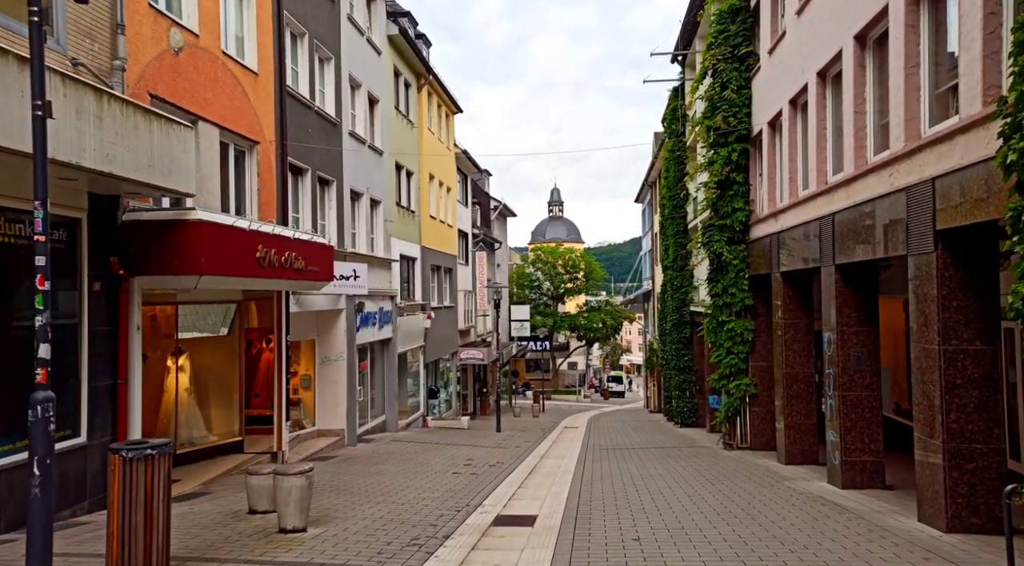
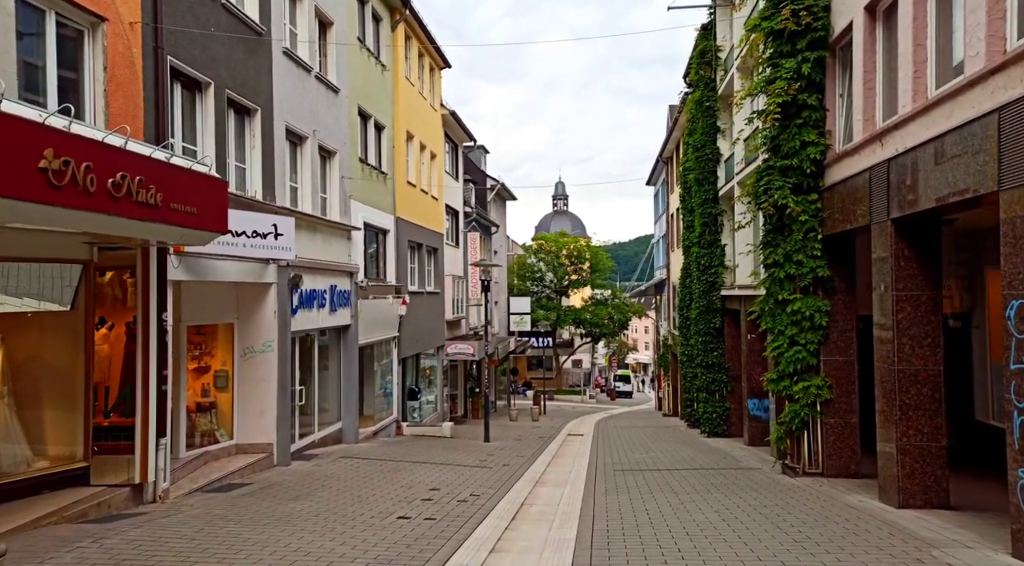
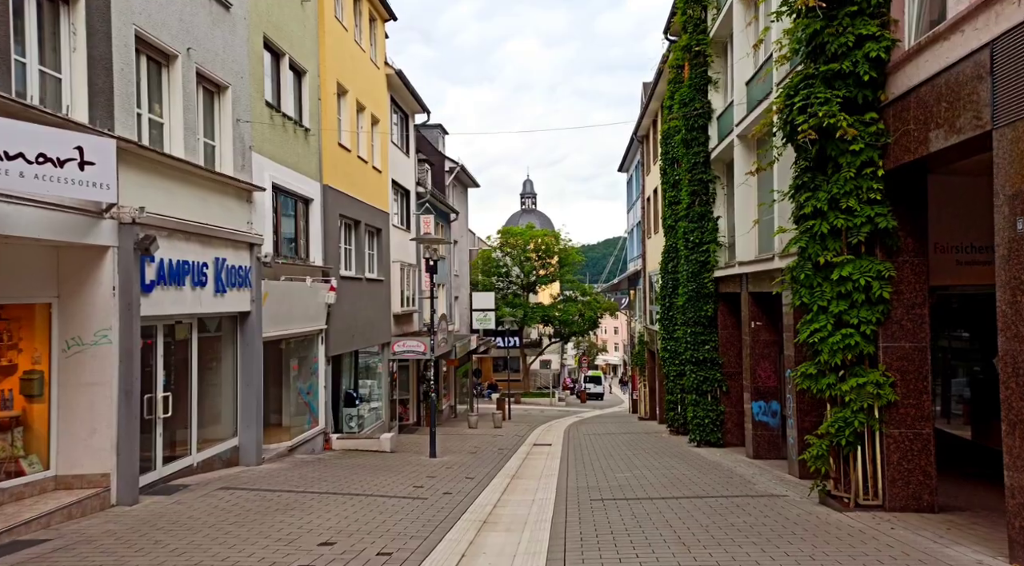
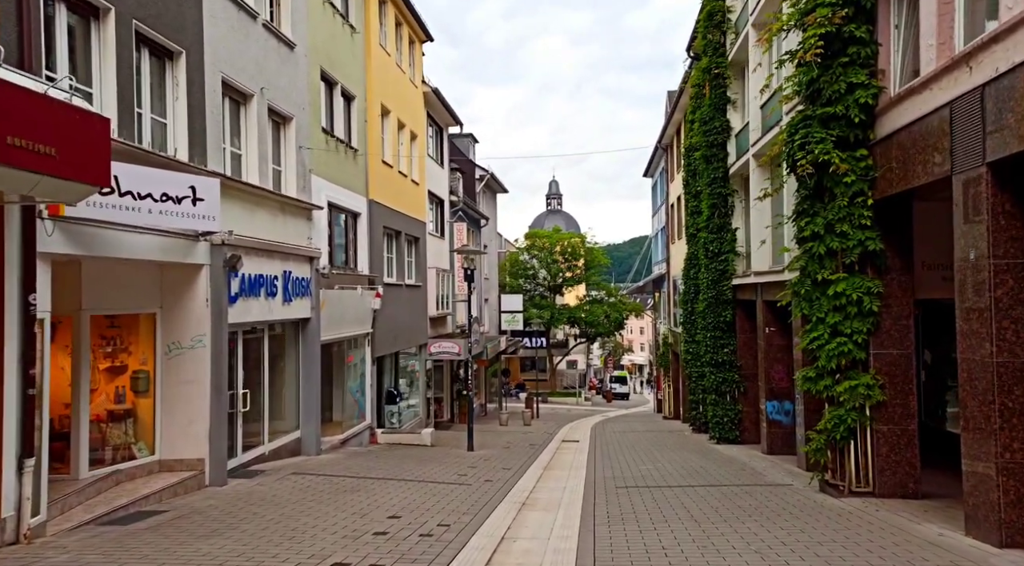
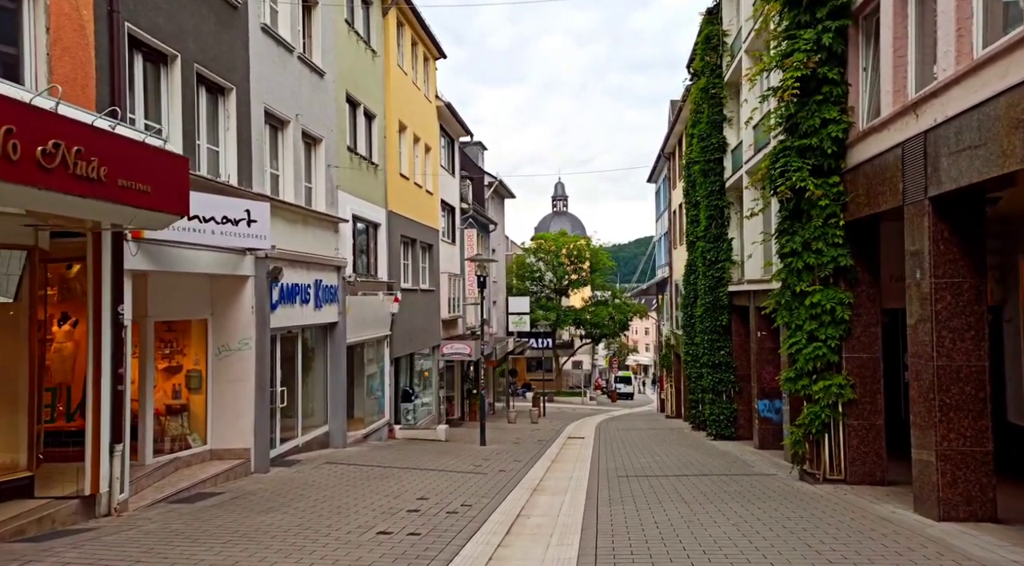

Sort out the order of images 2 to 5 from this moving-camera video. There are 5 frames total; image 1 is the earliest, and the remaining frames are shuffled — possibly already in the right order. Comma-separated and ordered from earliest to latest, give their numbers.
2, 5, 4, 3
